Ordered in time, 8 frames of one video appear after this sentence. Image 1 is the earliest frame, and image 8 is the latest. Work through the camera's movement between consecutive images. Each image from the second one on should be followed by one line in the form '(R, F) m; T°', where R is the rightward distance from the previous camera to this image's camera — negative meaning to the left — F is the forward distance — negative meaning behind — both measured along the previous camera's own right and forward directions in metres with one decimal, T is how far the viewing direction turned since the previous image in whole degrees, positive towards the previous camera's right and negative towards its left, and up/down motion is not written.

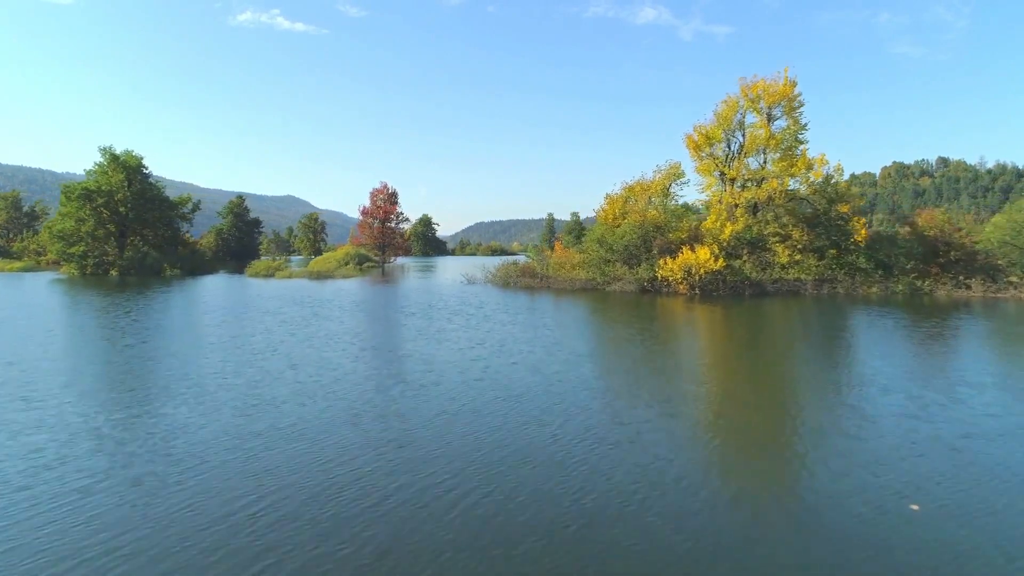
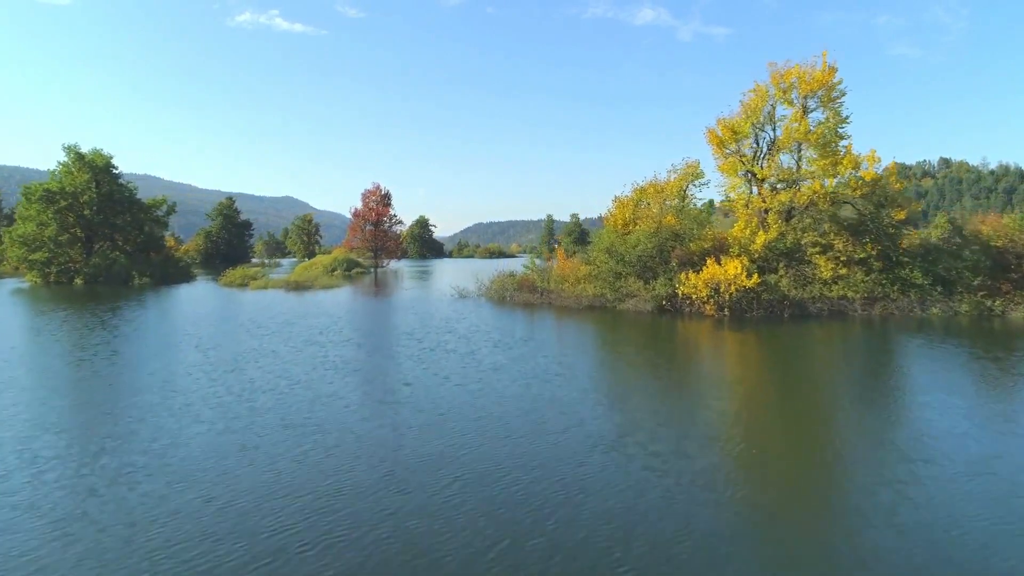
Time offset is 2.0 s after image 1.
(+0.2, +4.4) m; 0°
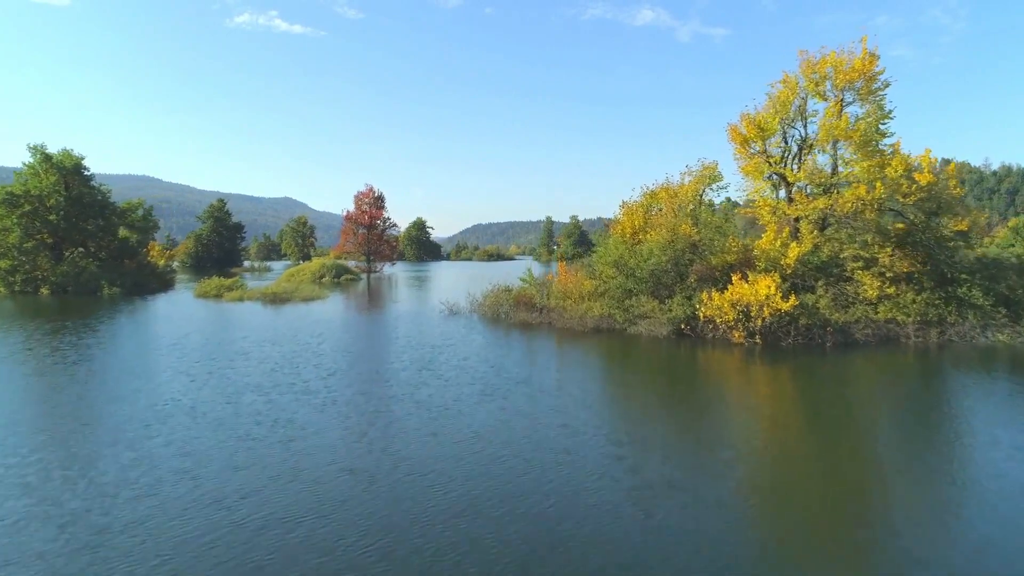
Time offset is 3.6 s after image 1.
(+0.2, +3.6) m; 0°
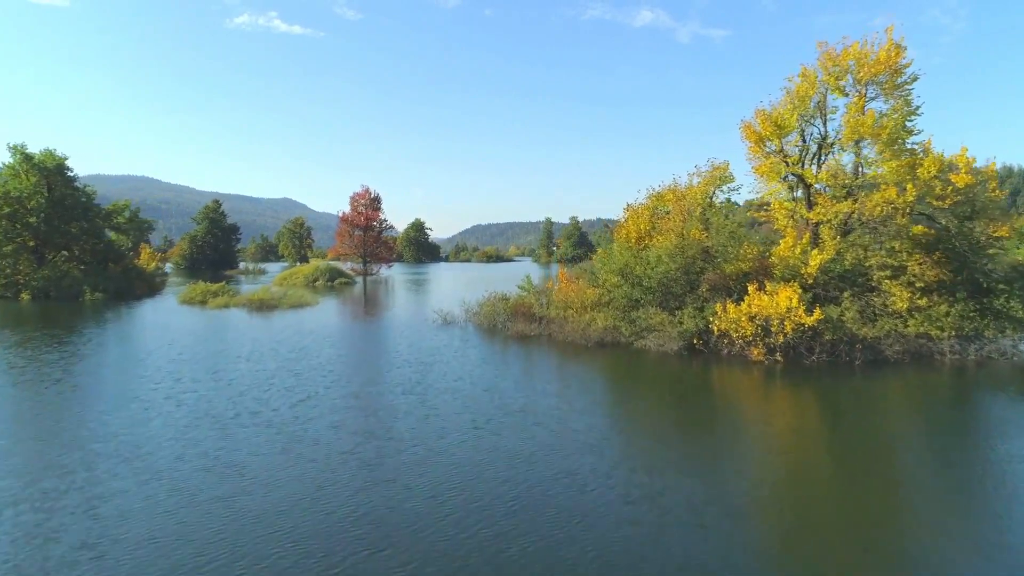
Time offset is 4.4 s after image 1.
(+0.1, +1.9) m; 0°
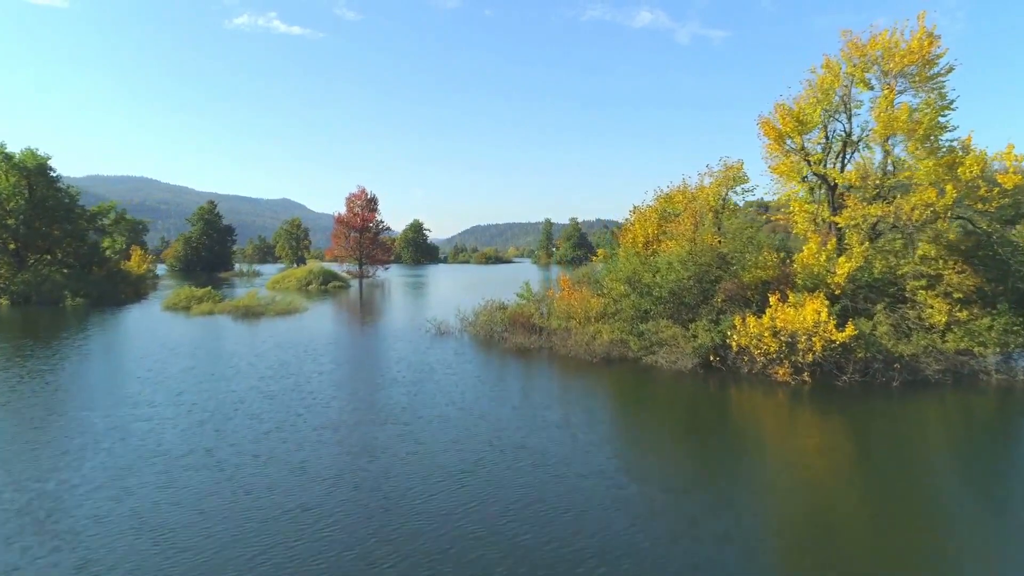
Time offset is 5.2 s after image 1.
(+0.1, +1.9) m; 0°
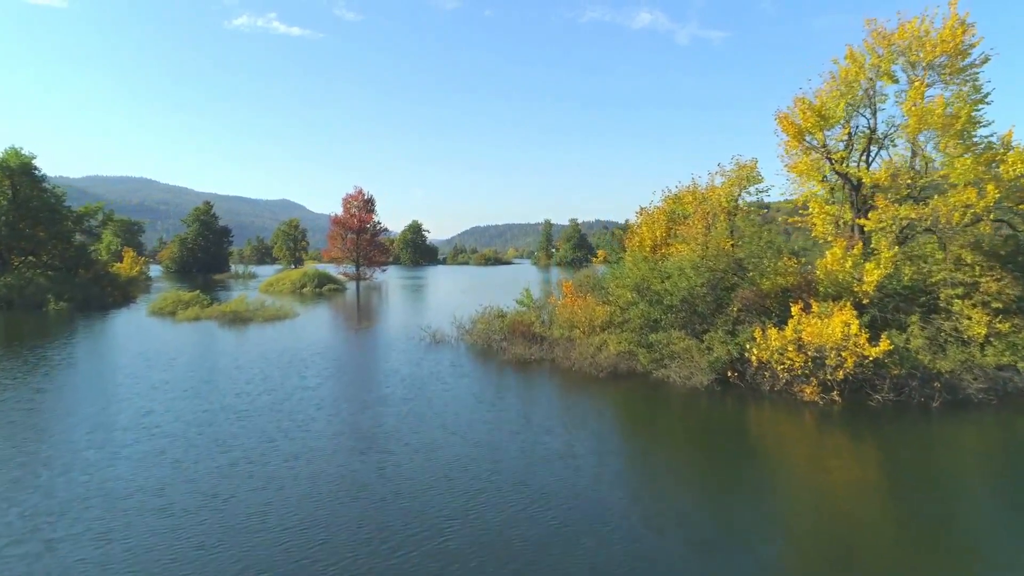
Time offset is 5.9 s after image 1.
(0.0, +1.6) m; 0°
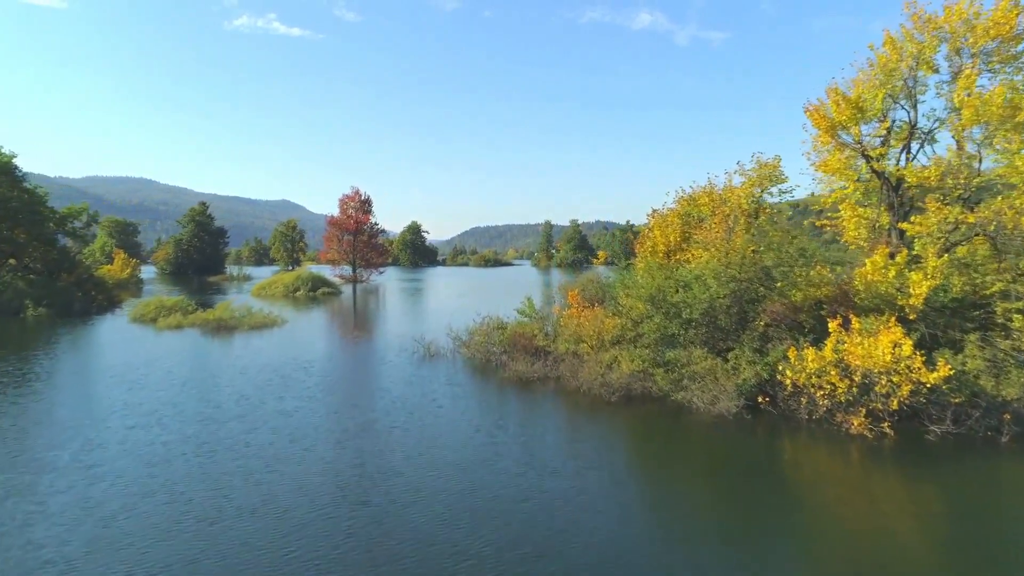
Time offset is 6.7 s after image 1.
(0.0, +2.0) m; 0°
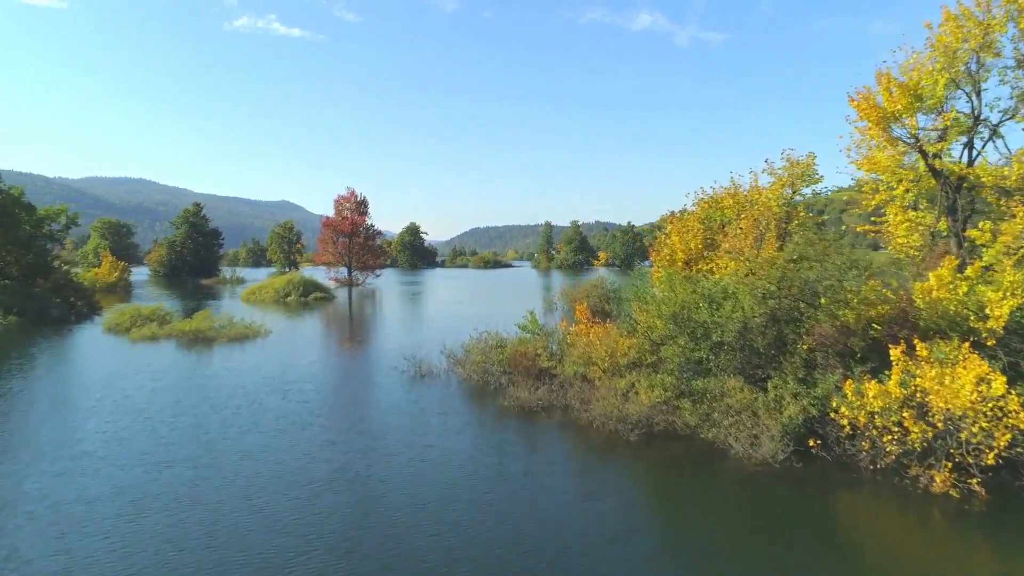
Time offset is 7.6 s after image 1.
(0.0, +2.5) m; 0°
